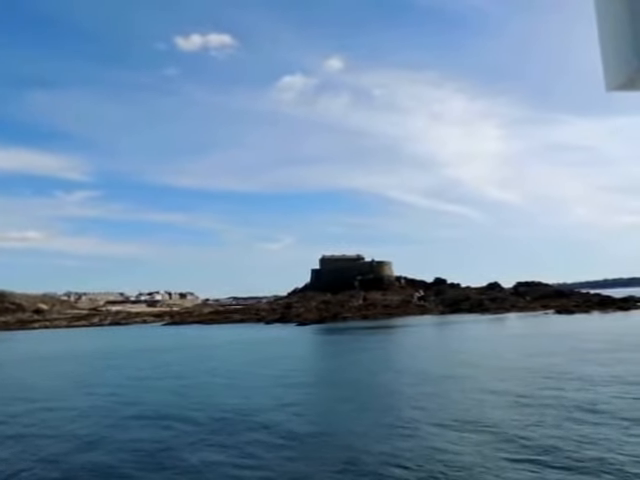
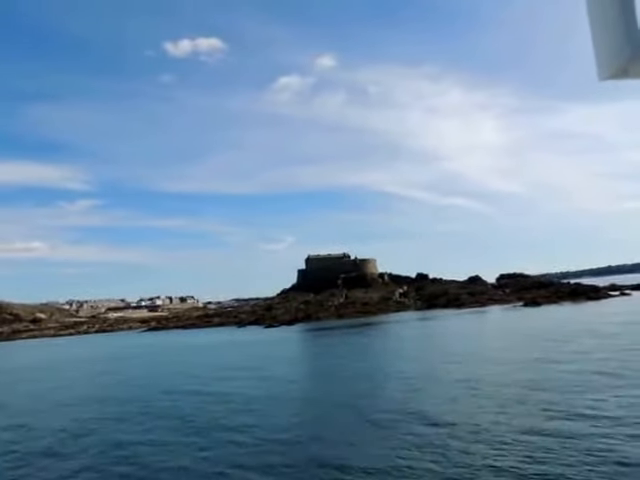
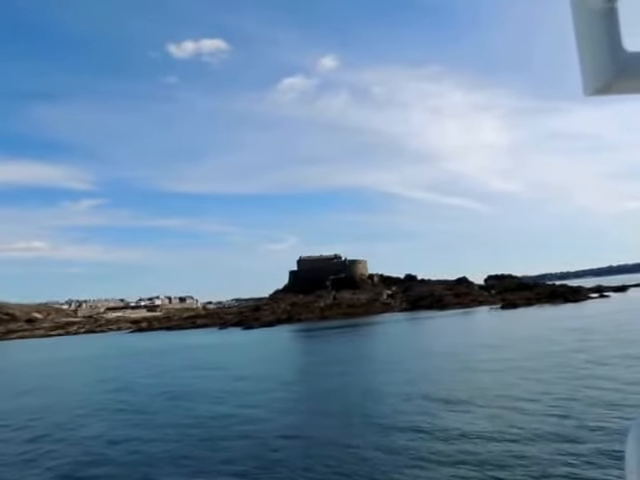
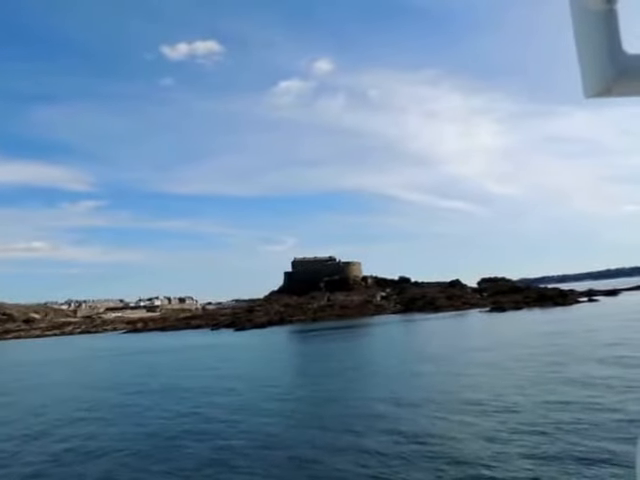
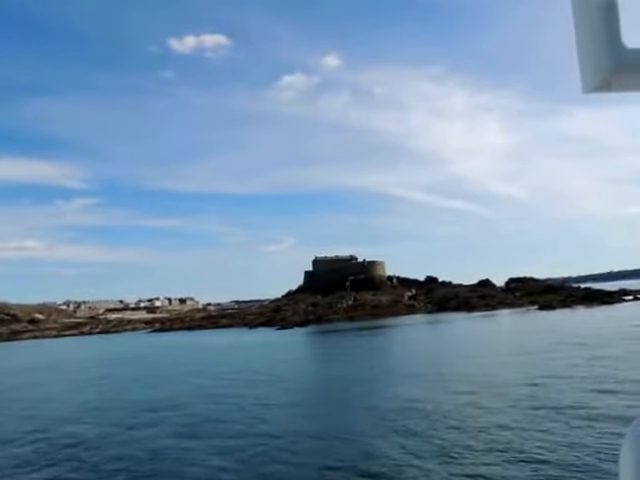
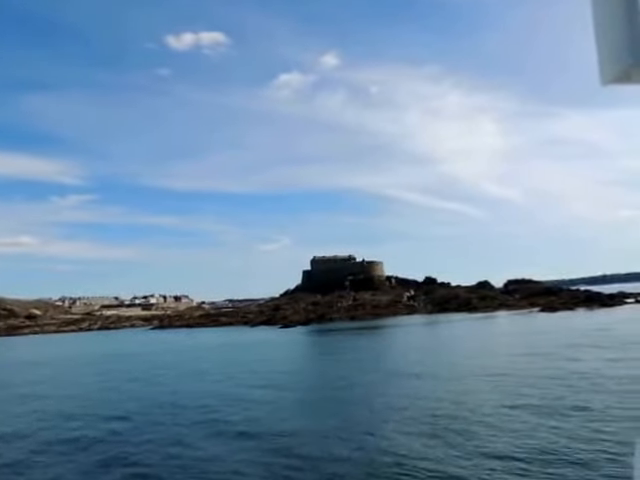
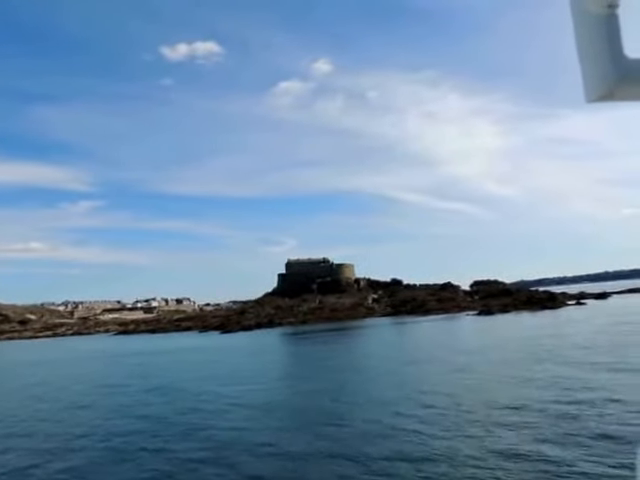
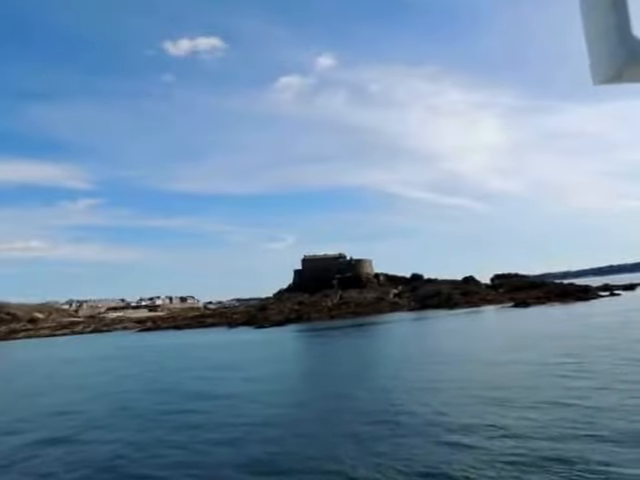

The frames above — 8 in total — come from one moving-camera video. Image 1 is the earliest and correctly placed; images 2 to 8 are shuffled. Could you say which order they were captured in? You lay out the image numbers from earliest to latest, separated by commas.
6, 5, 2, 8, 3, 4, 7
